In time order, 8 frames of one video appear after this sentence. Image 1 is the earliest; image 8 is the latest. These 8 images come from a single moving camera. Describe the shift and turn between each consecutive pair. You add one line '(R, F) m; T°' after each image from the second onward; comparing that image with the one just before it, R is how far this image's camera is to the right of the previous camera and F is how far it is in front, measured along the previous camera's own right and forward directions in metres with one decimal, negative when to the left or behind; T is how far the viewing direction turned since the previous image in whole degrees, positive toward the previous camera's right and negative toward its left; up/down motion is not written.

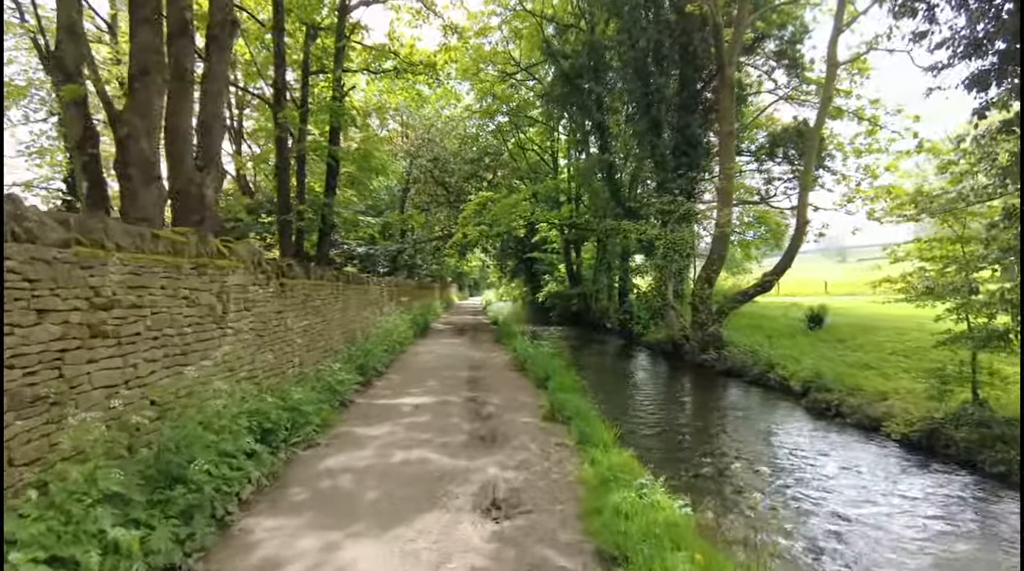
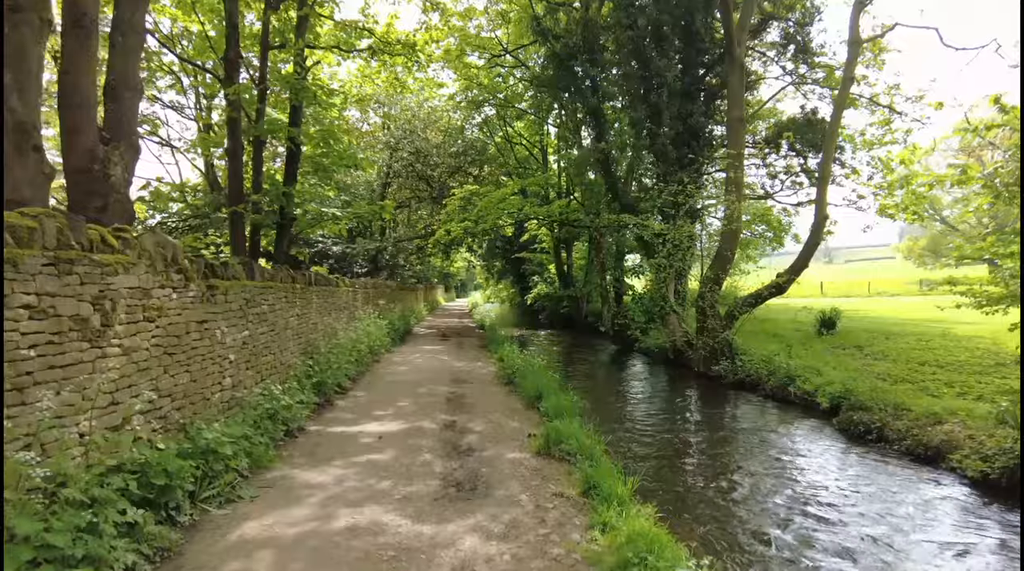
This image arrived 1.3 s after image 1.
(0.0, +1.7) m; +1°
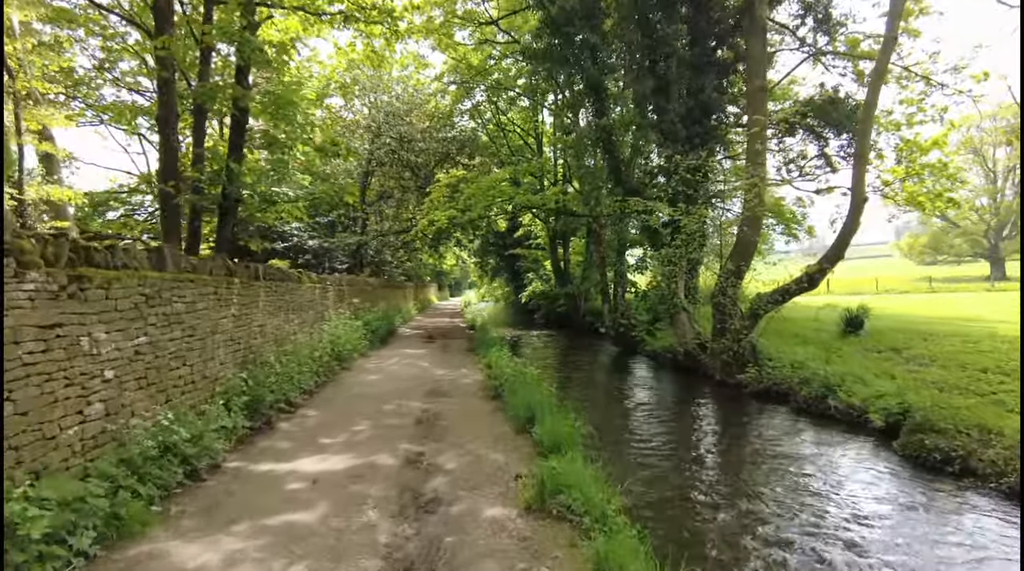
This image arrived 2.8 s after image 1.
(+0.1, +1.9) m; 0°
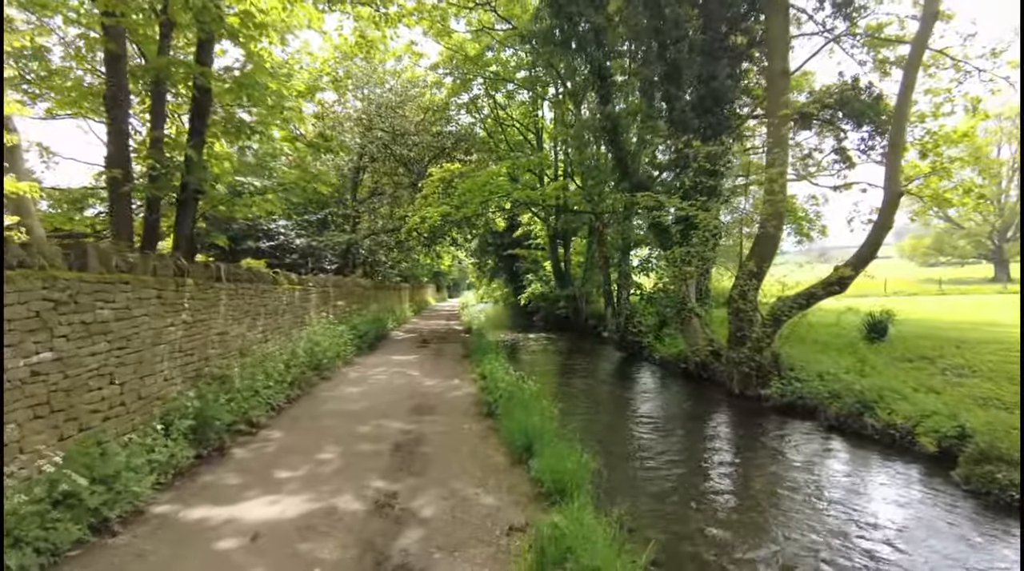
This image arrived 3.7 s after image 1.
(0.0, +1.2) m; 0°
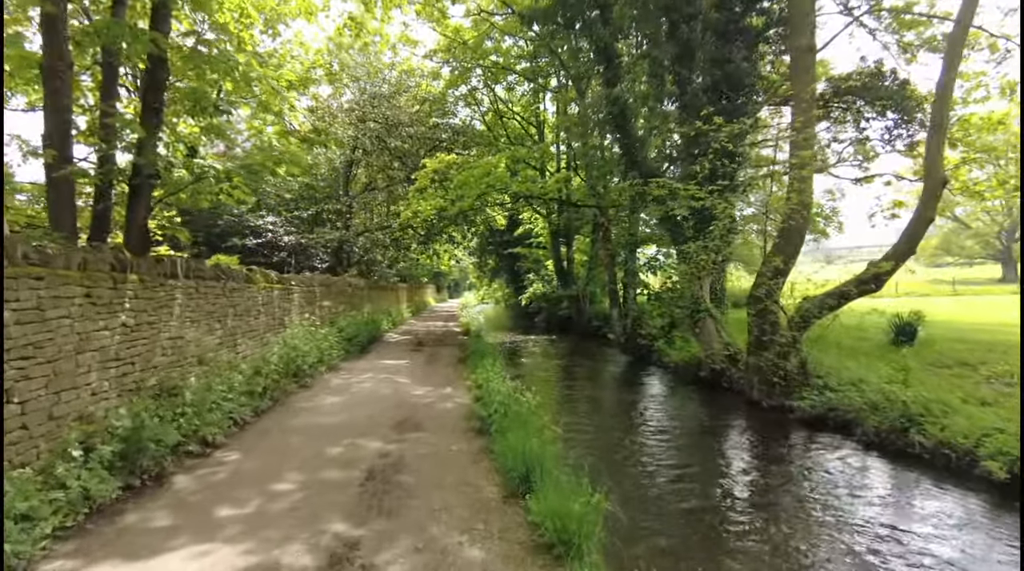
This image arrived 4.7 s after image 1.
(+0.1, +1.1) m; 0°
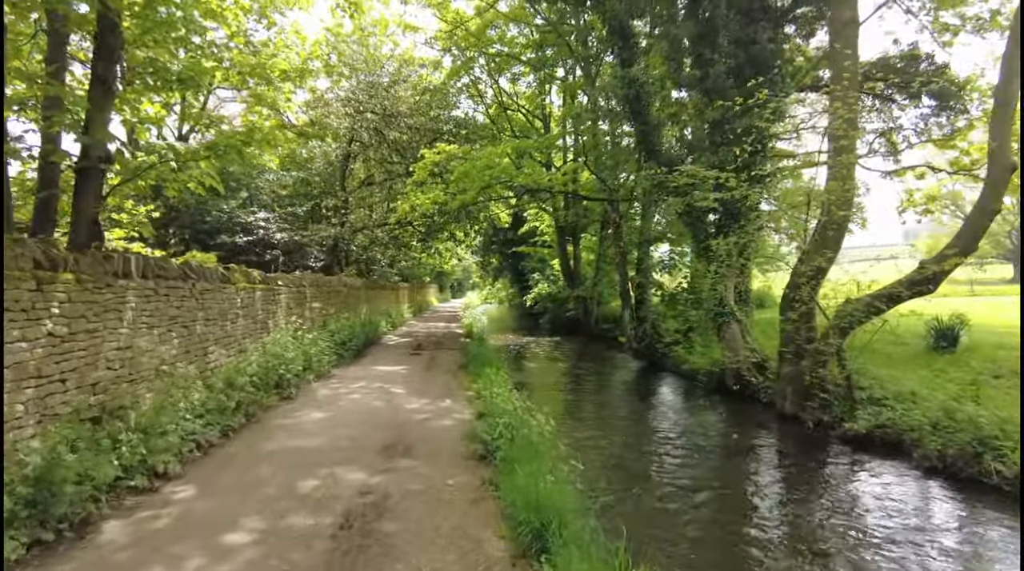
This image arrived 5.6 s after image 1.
(0.0, +1.1) m; 0°
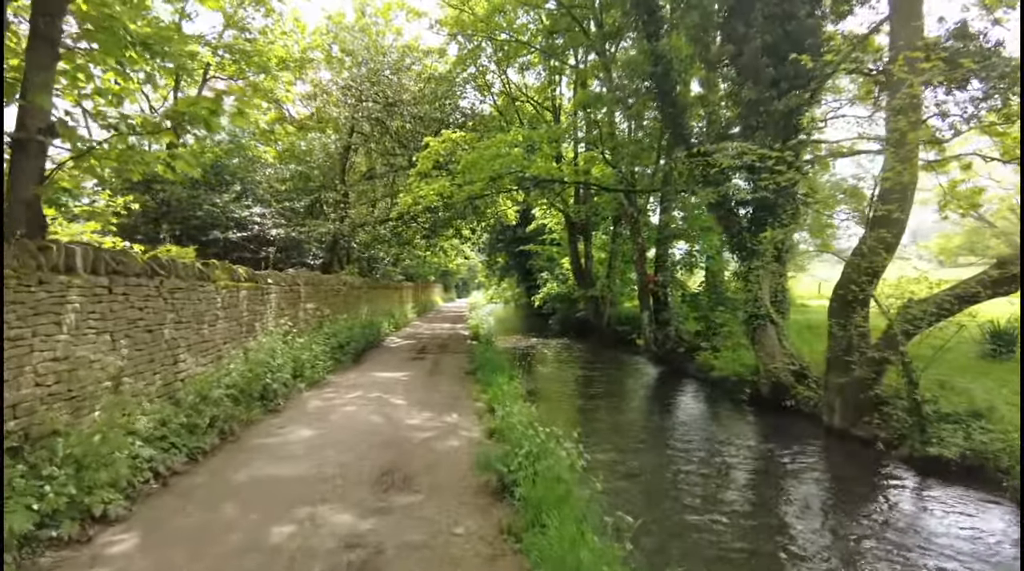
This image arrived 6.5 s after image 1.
(-0.1, +1.1) m; 0°
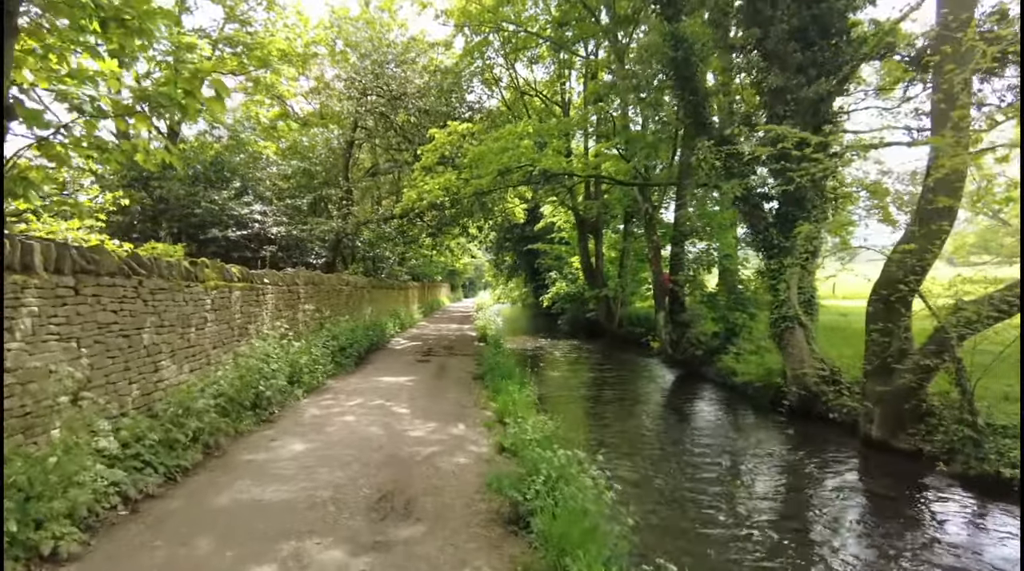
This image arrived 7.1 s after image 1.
(-0.1, +0.7) m; -1°
